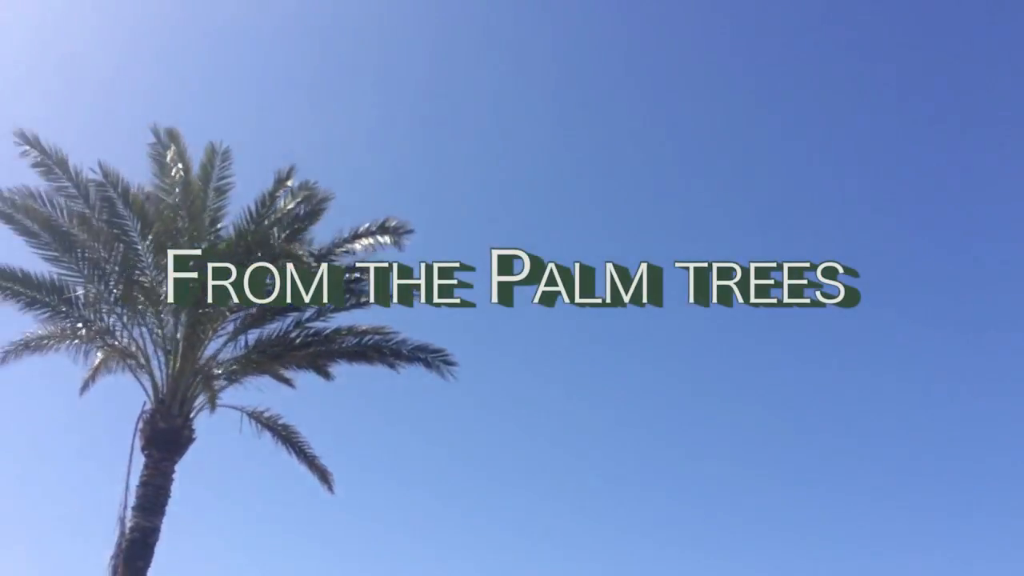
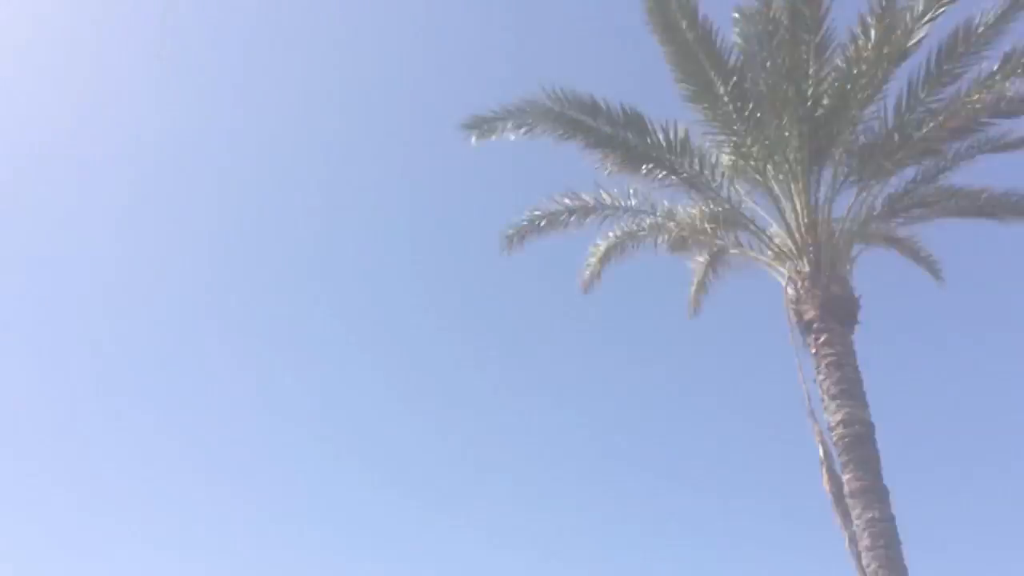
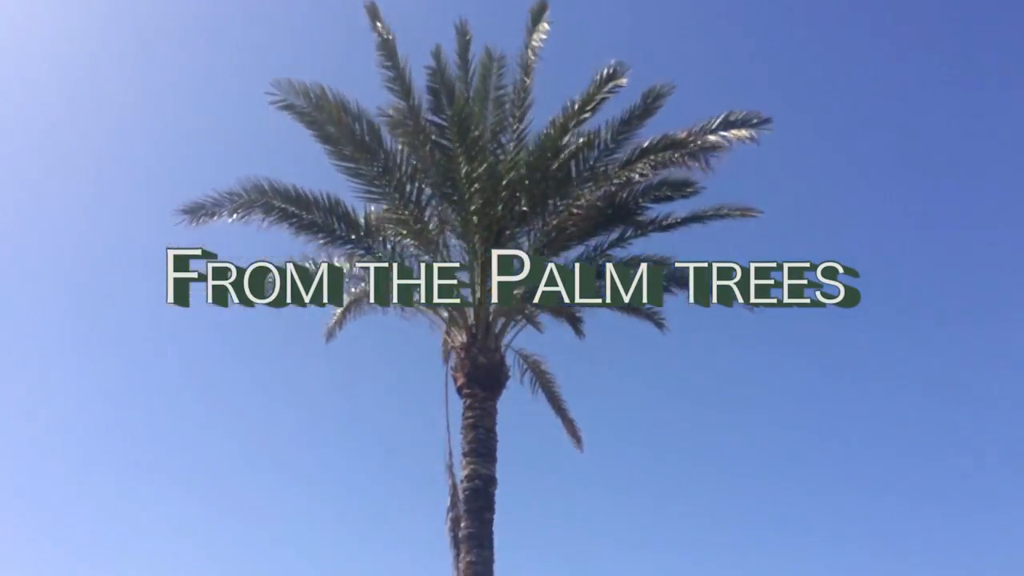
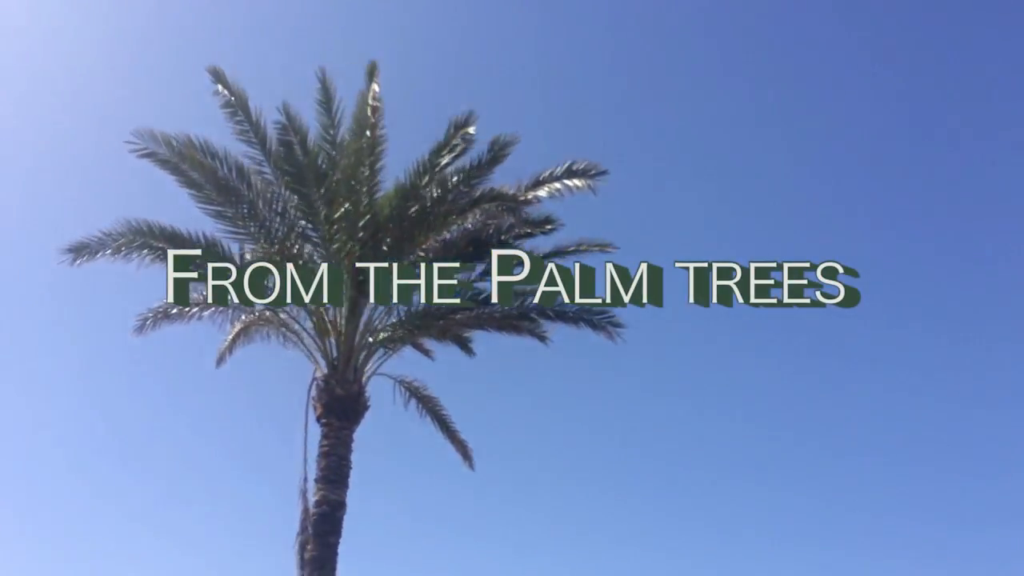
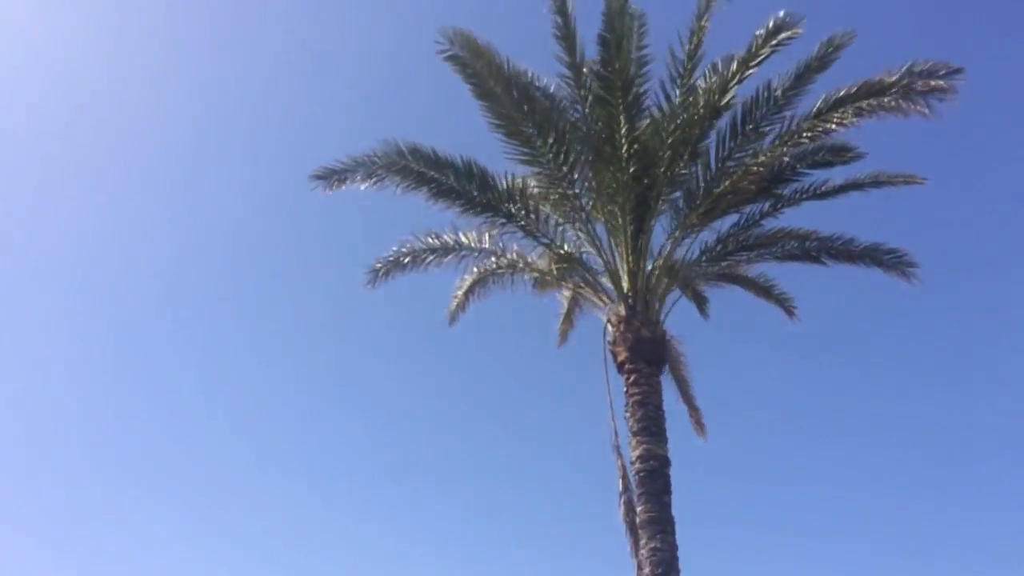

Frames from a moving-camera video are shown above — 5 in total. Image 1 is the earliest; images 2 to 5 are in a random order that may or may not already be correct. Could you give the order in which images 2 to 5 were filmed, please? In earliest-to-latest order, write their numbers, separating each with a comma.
4, 3, 5, 2
